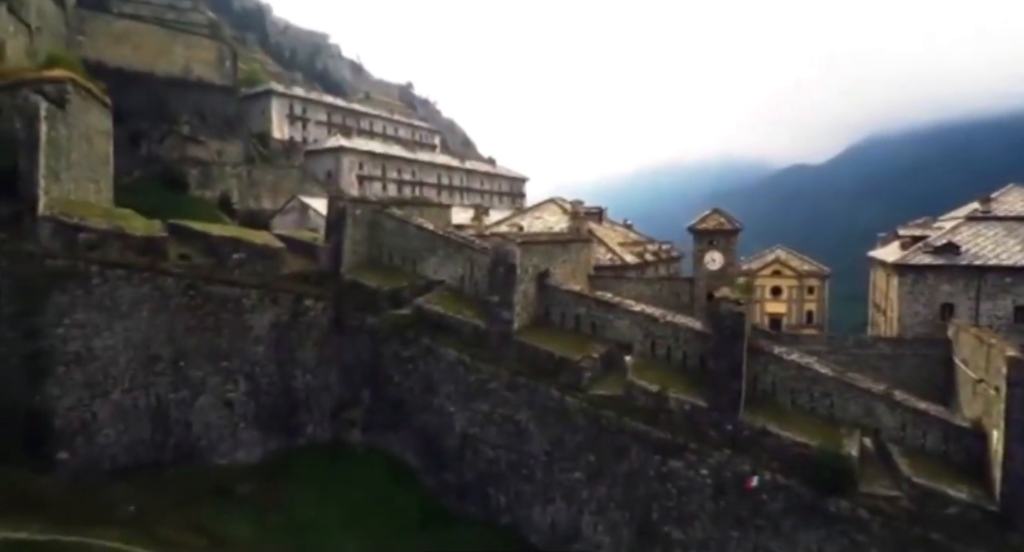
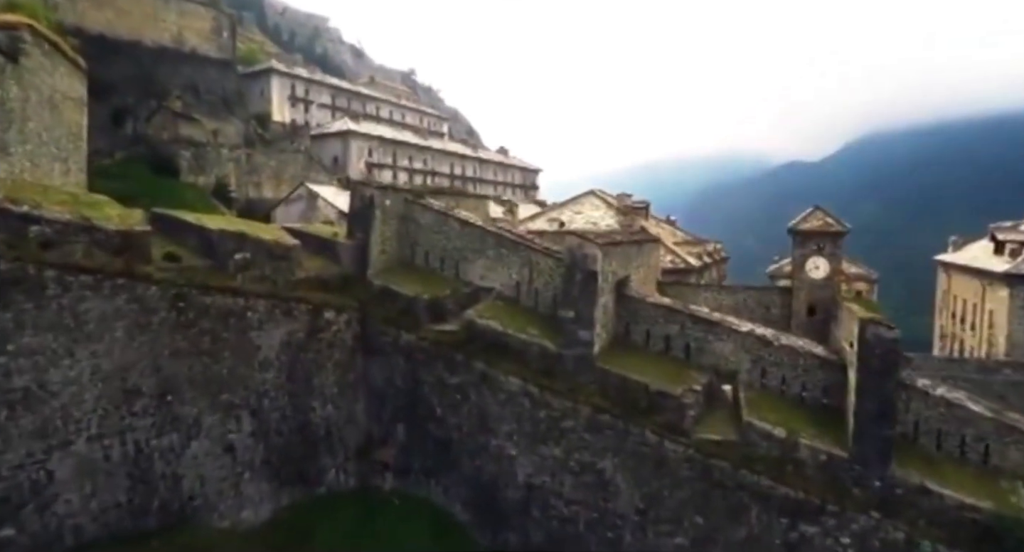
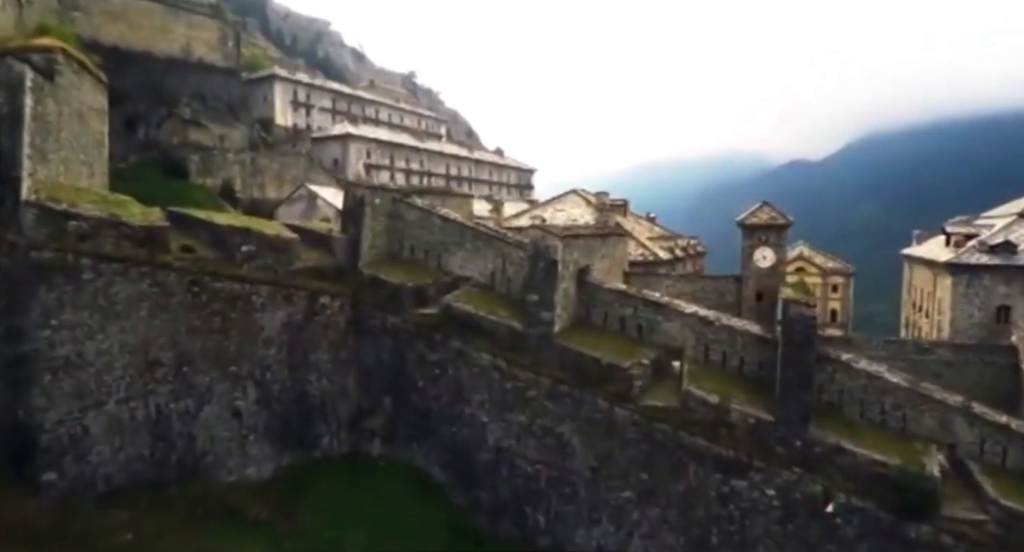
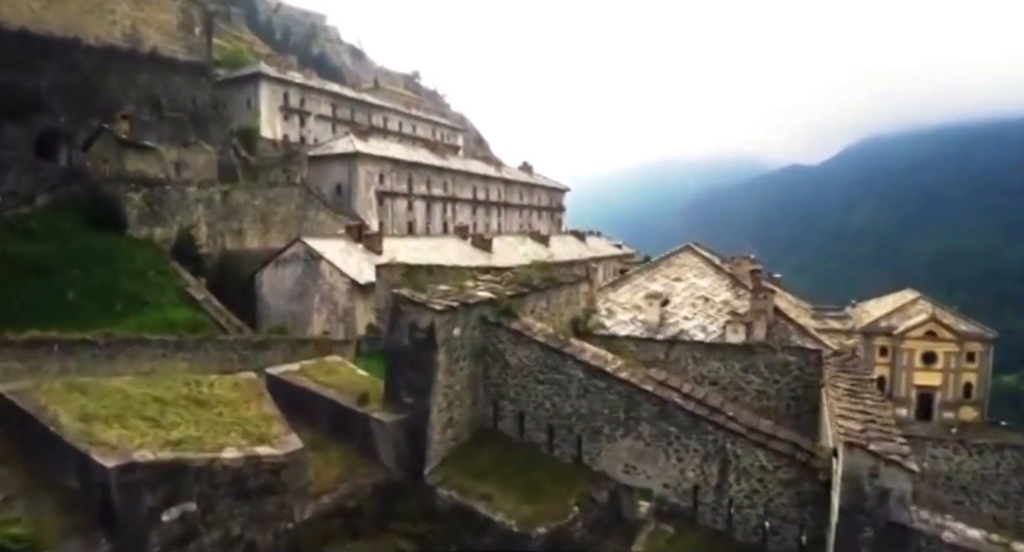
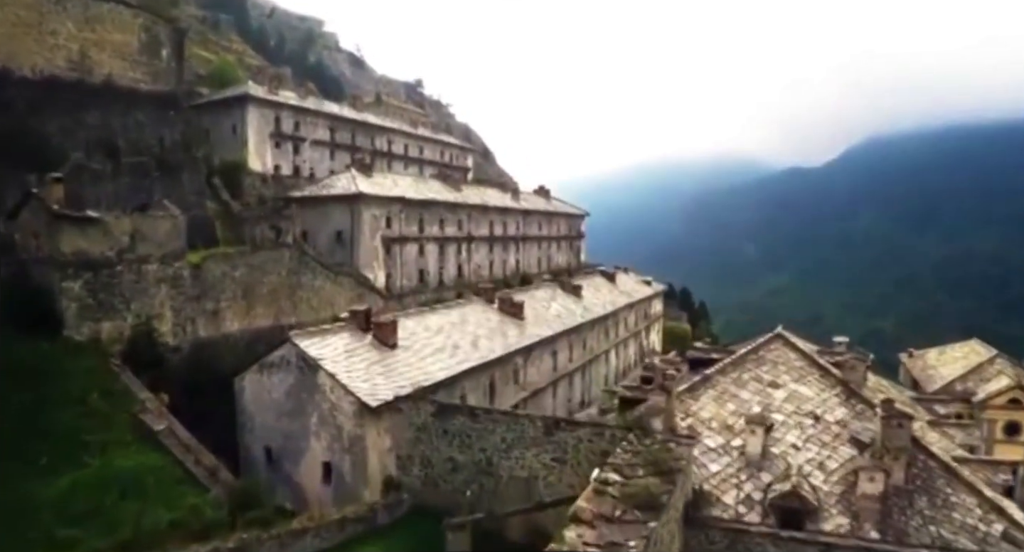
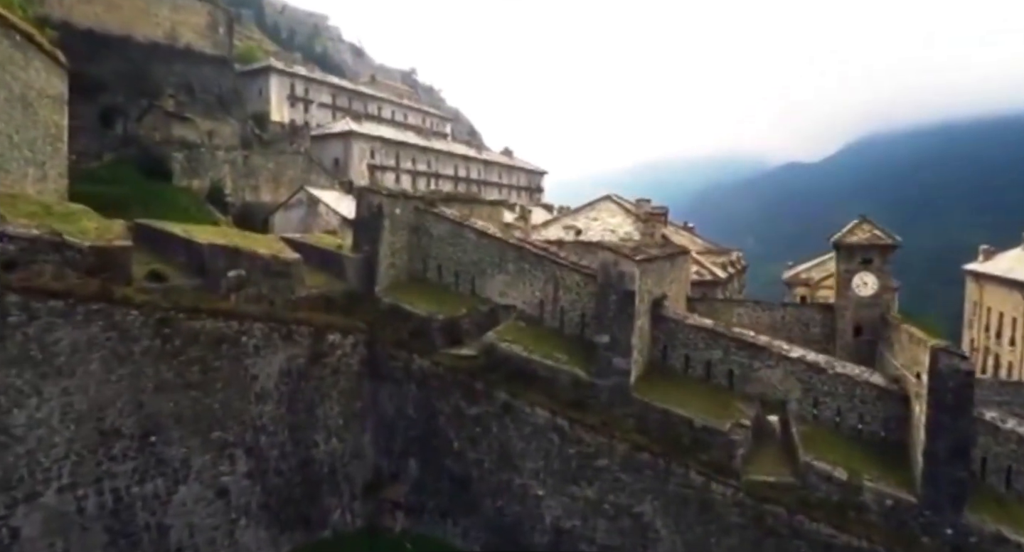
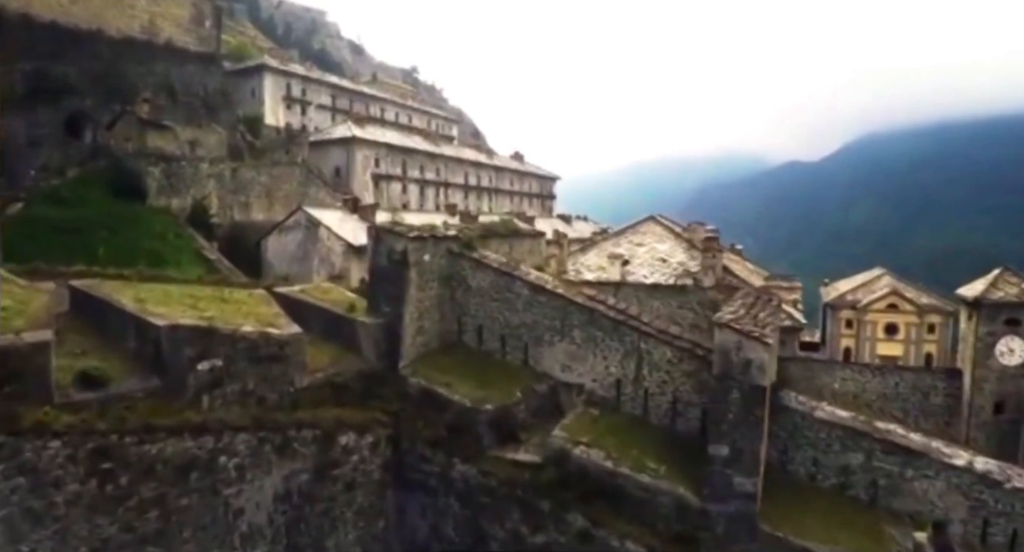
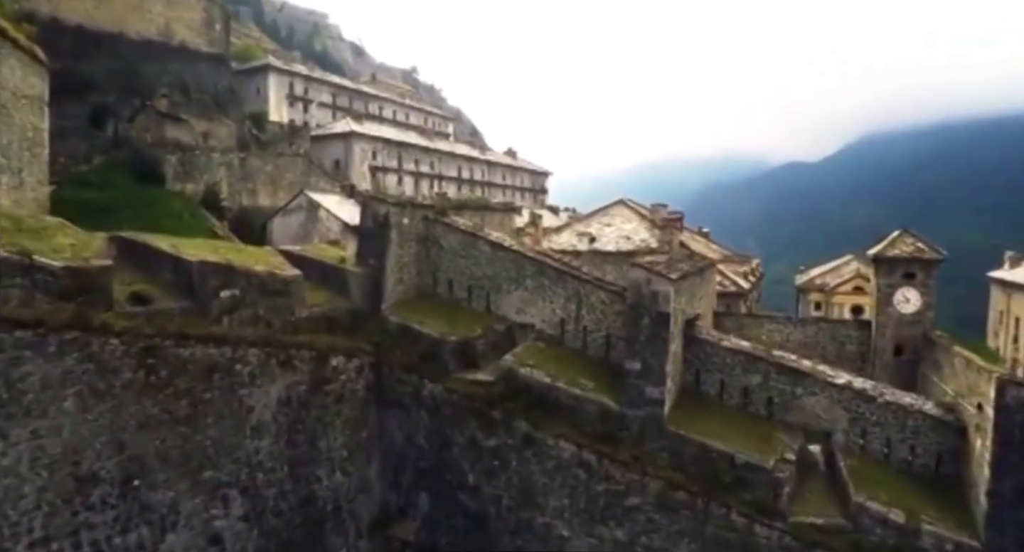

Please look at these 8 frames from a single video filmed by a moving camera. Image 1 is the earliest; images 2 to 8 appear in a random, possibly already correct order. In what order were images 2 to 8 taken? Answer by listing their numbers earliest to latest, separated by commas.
3, 2, 6, 8, 7, 4, 5
